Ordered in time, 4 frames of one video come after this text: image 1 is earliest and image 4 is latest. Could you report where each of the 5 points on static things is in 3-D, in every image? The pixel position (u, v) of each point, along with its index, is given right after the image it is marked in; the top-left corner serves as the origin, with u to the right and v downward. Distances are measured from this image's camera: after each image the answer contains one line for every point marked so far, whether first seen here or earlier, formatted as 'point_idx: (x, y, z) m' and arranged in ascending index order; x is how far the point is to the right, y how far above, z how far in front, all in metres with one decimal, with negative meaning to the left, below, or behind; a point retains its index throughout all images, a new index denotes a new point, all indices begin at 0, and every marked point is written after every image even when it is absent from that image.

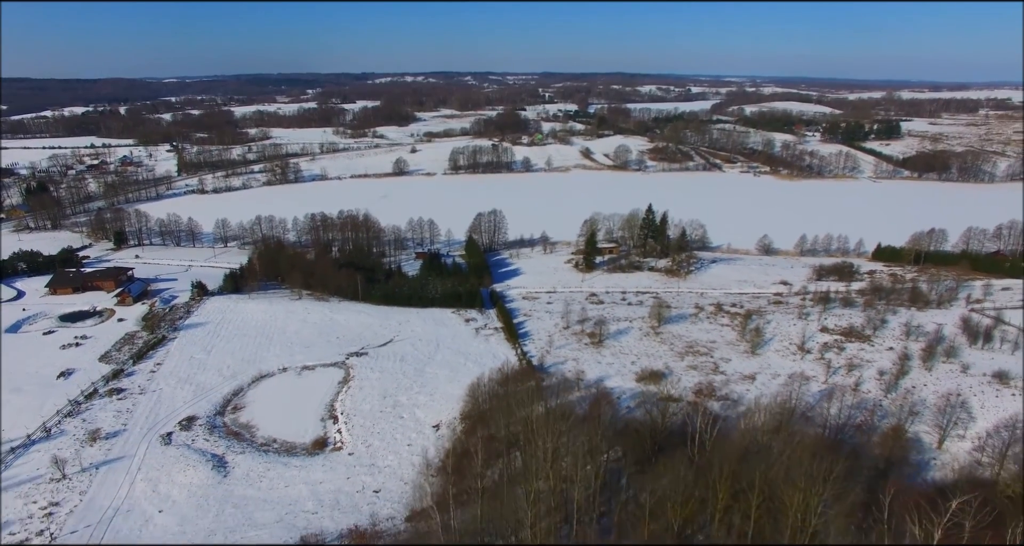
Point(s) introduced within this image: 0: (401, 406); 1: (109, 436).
0: (-2.9, -3.5, +16.1) m
1: (-9.7, -3.9, +14.8) m
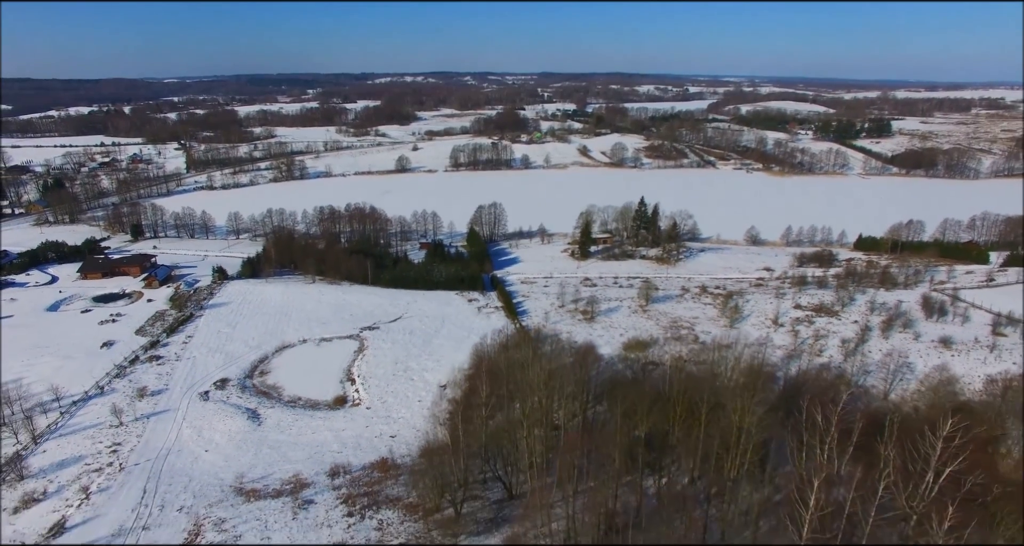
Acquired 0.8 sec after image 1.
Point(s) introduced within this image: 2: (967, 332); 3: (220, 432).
0: (-2.9, -2.9, +18.0) m
1: (-9.7, -3.3, +16.8) m
2: (+13.6, -1.7, +18.4) m
3: (-7.1, -3.8, +15.1) m
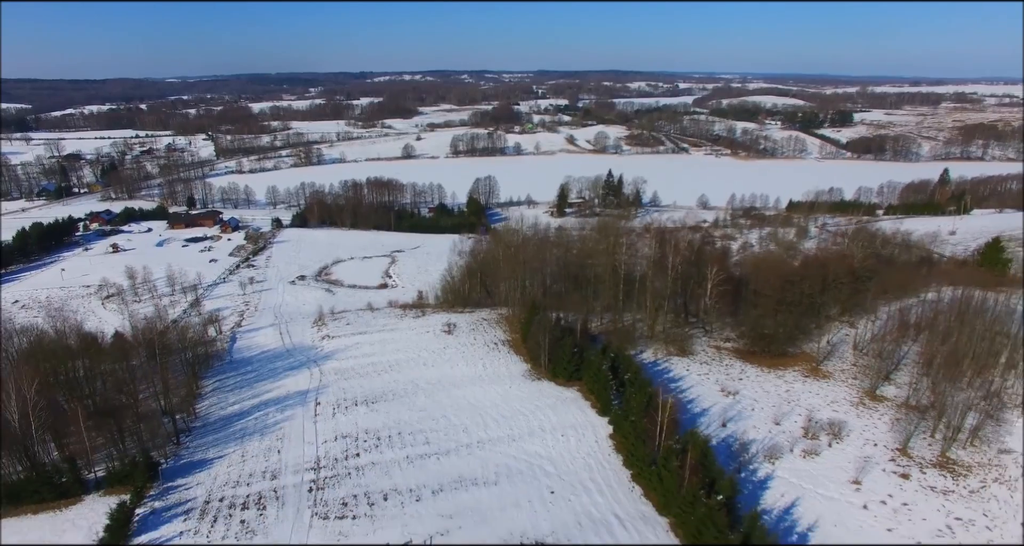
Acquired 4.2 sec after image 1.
0: (-3.5, +0.1, +26.4) m
1: (-10.2, -0.3, +25.1) m
2: (+13.1, +1.4, +26.8) m
3: (-7.7, -0.9, +23.5) m
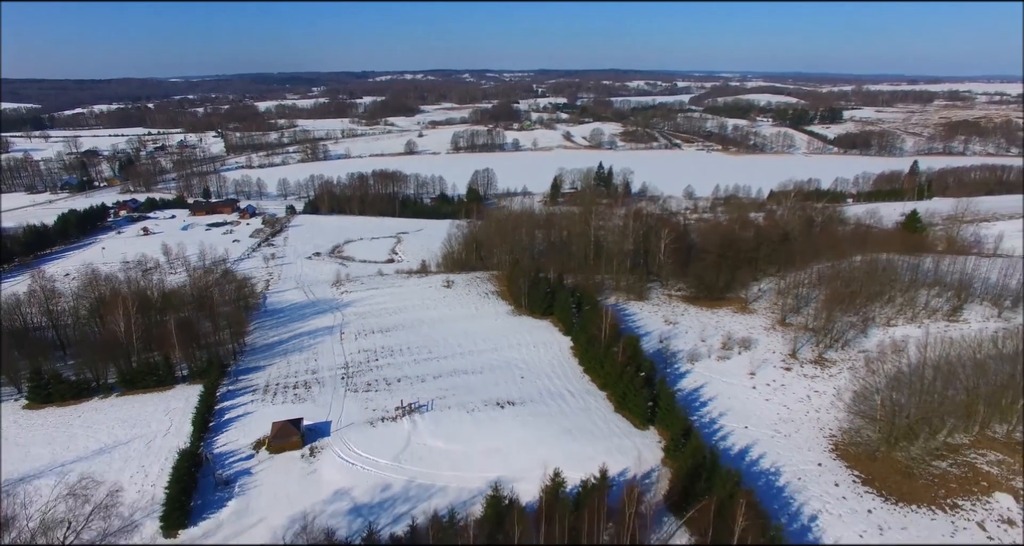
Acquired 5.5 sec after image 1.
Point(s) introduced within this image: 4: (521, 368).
0: (-3.8, +1.2, +29.5) m
1: (-10.6, +0.7, +28.2) m
2: (+12.8, +2.5, +29.8) m
3: (-8.0, +0.2, +26.5) m
4: (+0.2, -1.9, +12.1) m
